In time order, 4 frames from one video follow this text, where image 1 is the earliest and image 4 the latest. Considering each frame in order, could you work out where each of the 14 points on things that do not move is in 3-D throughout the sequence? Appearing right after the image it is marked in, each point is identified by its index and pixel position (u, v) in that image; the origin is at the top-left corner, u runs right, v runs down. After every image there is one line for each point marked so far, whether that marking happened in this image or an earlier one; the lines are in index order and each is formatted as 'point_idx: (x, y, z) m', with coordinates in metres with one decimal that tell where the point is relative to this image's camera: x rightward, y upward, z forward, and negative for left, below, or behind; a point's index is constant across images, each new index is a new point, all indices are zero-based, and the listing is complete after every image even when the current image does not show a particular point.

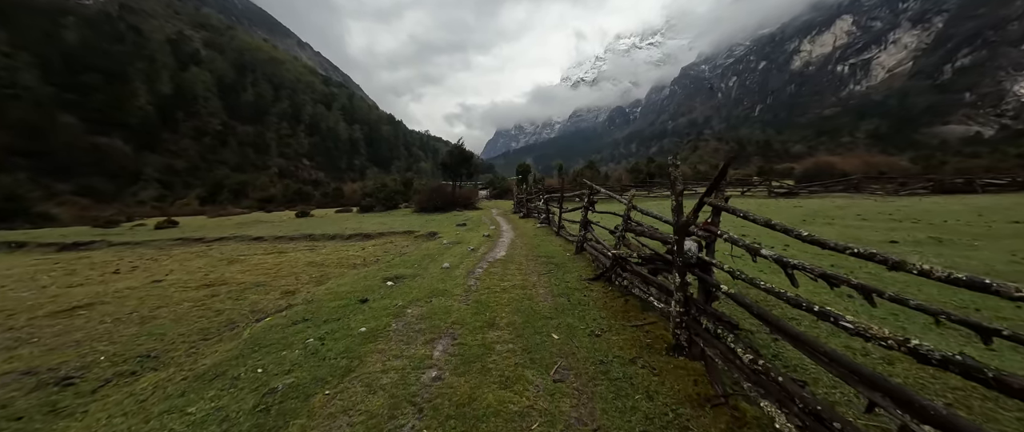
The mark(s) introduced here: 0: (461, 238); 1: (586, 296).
0: (-2.6, -1.3, +16.9) m
1: (+1.8, -1.9, +7.3) m
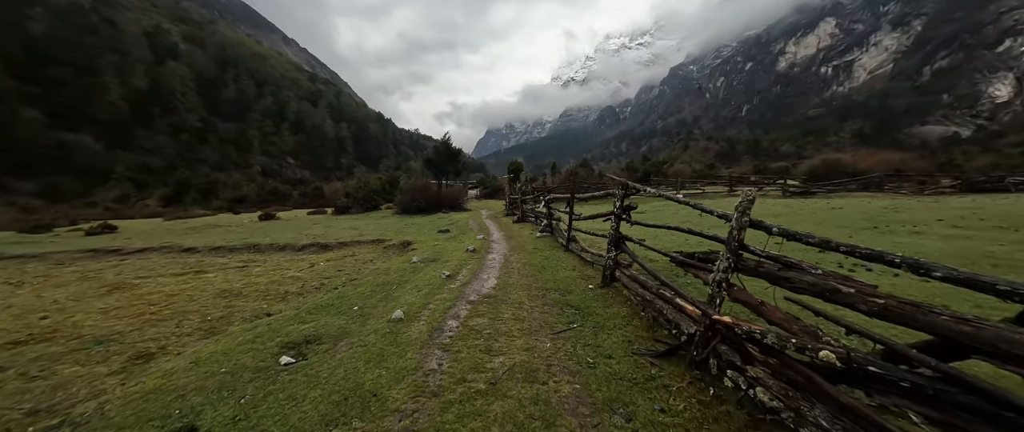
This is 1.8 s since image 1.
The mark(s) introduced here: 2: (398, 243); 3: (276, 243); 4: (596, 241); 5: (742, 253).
0: (-3.0, -1.6, +12.9) m
1: (+1.7, -2.2, +3.4) m
2: (-6.7, -1.6, +17.8) m
3: (-14.6, -1.7, +18.8) m
4: (+3.2, -1.0, +11.6) m
5: (+2.9, -0.4, +3.8) m
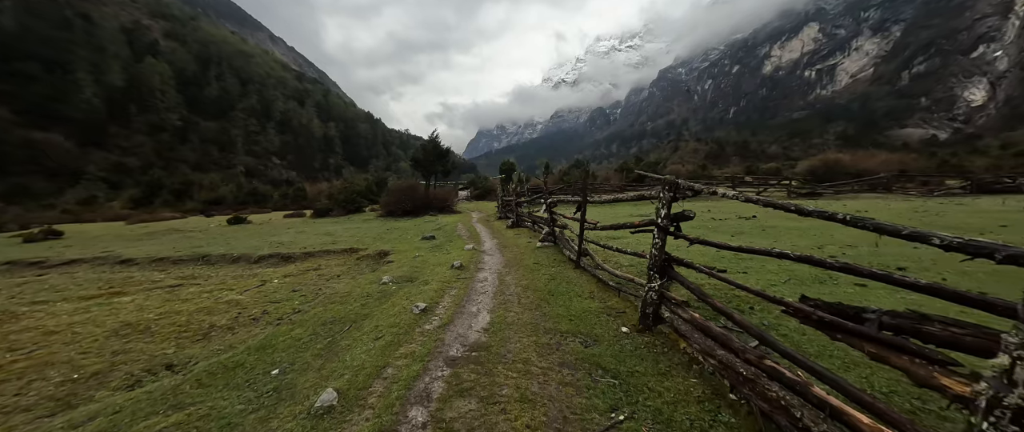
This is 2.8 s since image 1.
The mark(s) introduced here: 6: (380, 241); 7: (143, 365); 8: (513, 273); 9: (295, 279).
0: (-3.1, -1.8, +10.5) m
1: (+1.9, -2.4, +1.2) m
2: (-7.0, -1.9, +15.3) m
3: (-14.9, -2.0, +16.1) m
4: (+3.1, -1.2, +9.4) m
5: (+3.0, -0.6, +1.6) m
6: (-8.3, -1.5, +18.9) m
7: (-7.6, -3.1, +6.3) m
8: (0.0, -1.7, +9.0) m
9: (-8.7, -2.5, +12.1) m
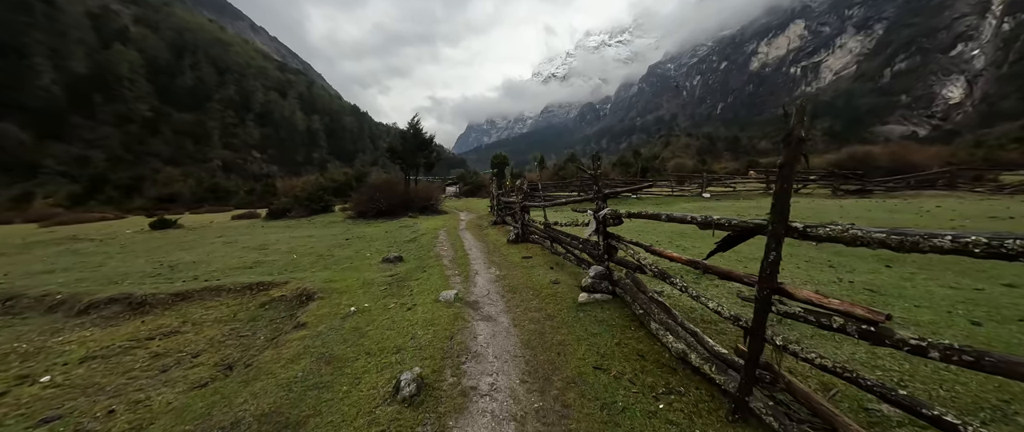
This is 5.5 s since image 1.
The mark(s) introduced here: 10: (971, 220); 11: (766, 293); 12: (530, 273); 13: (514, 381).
0: (-2.7, -2.4, +4.7) m
1: (+2.6, -3.1, -4.5) m
2: (-6.7, -2.3, +9.3) m
3: (-14.7, -2.5, +9.8) m
4: (+3.6, -1.8, +3.7) m
5: (+3.7, -1.3, -4.1) m
6: (-8.1, -2.0, +12.8) m
7: (-7.1, -3.7, +0.3) m
8: (+0.5, -2.3, +3.2) m
9: (-8.3, -3.0, +6.1) m
10: (+22.2, 0.0, +13.7) m
11: (+2.5, -0.7, +3.3) m
12: (+0.5, -1.6, +8.8) m
13: (0.0, -2.2, +4.1) m
